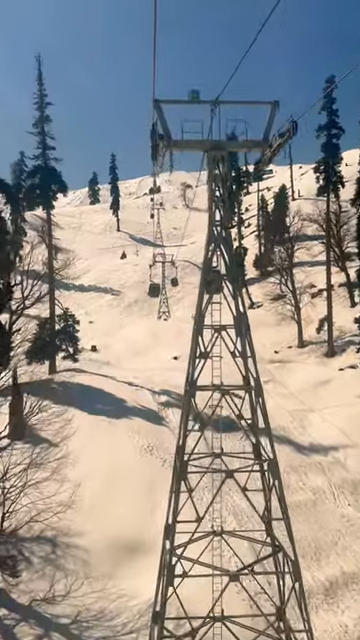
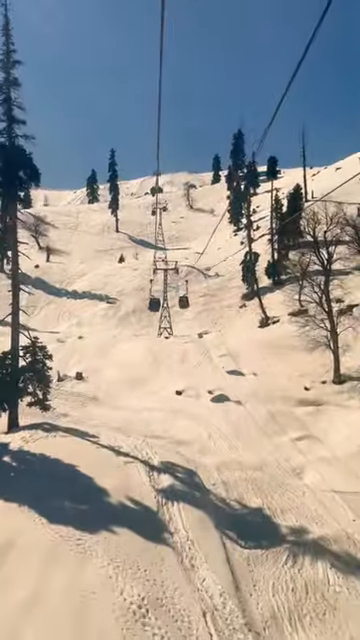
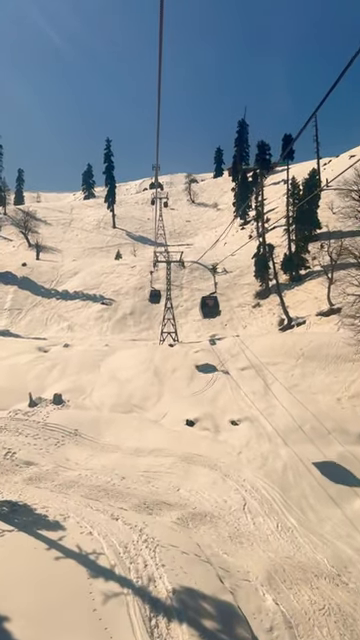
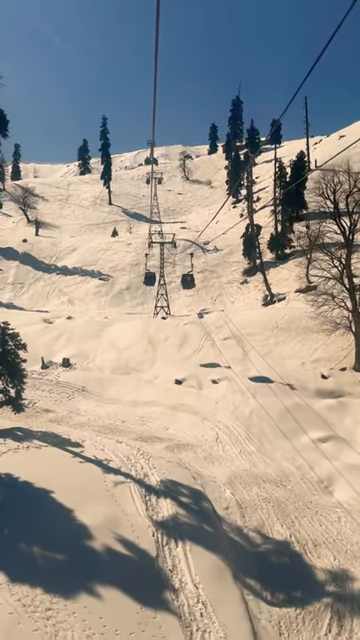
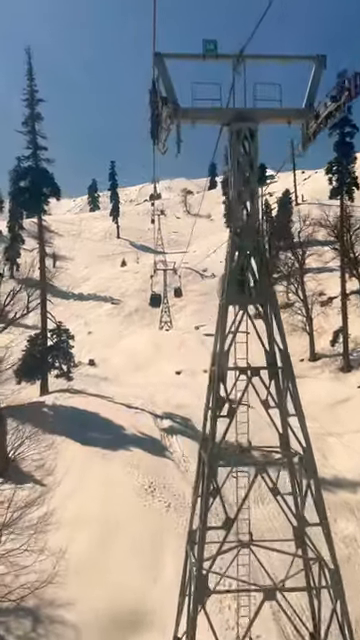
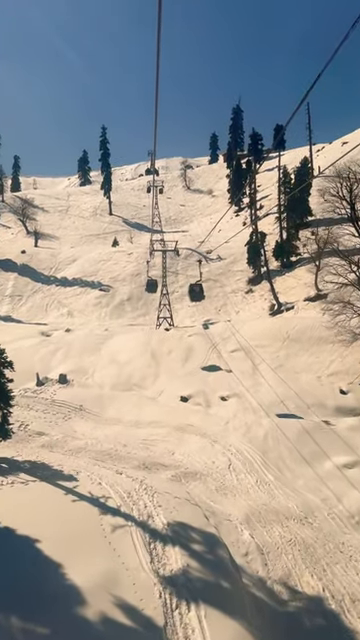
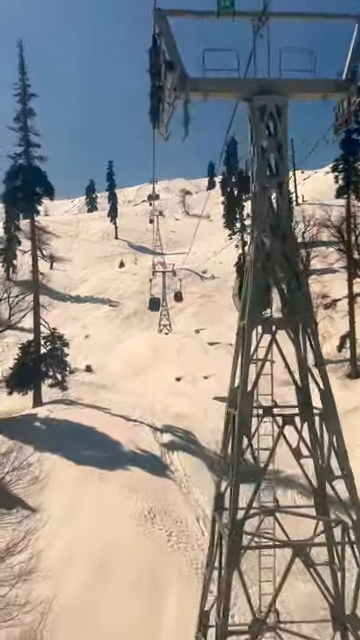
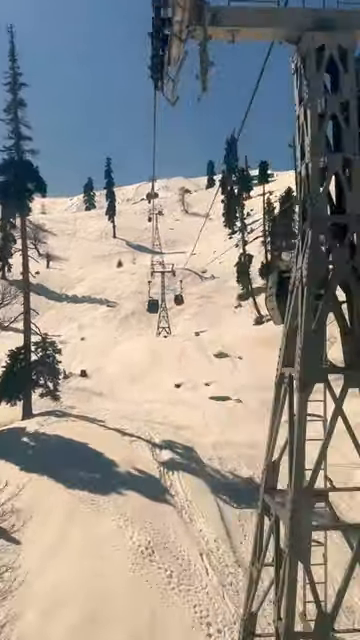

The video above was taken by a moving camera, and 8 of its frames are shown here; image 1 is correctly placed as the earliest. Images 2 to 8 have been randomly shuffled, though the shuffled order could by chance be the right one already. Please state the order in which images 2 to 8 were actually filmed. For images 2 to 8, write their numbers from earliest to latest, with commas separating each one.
5, 7, 8, 2, 4, 6, 3
